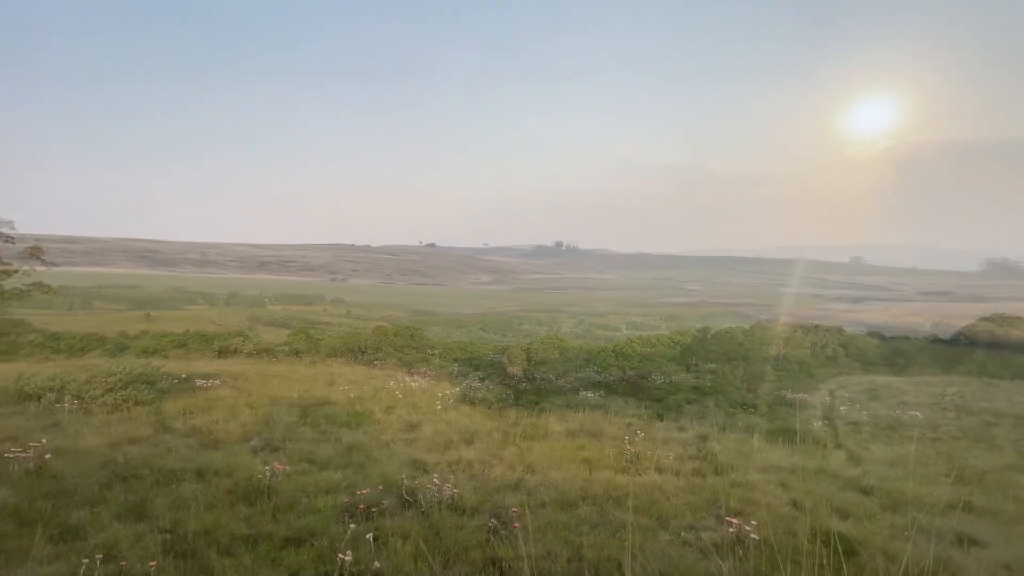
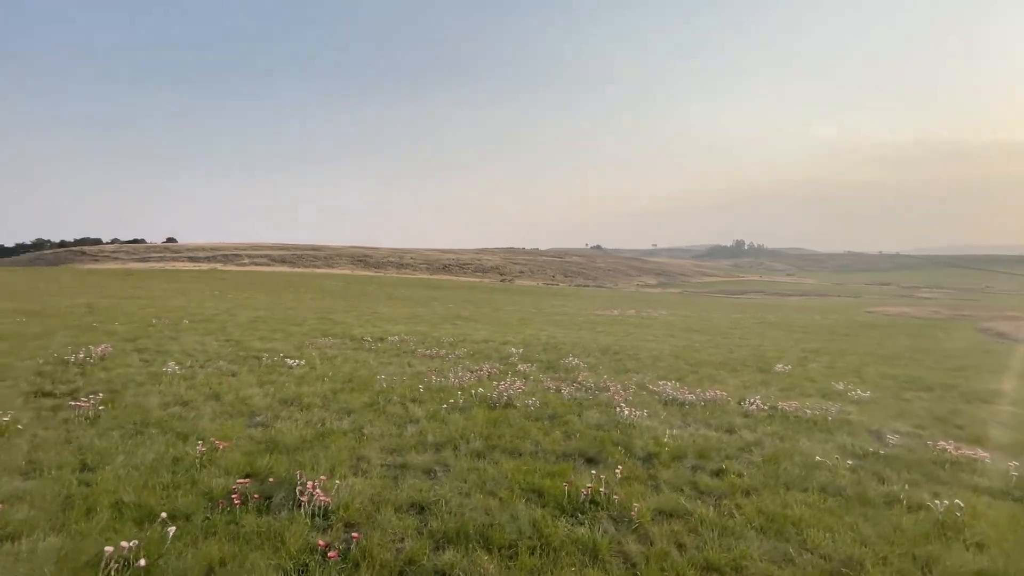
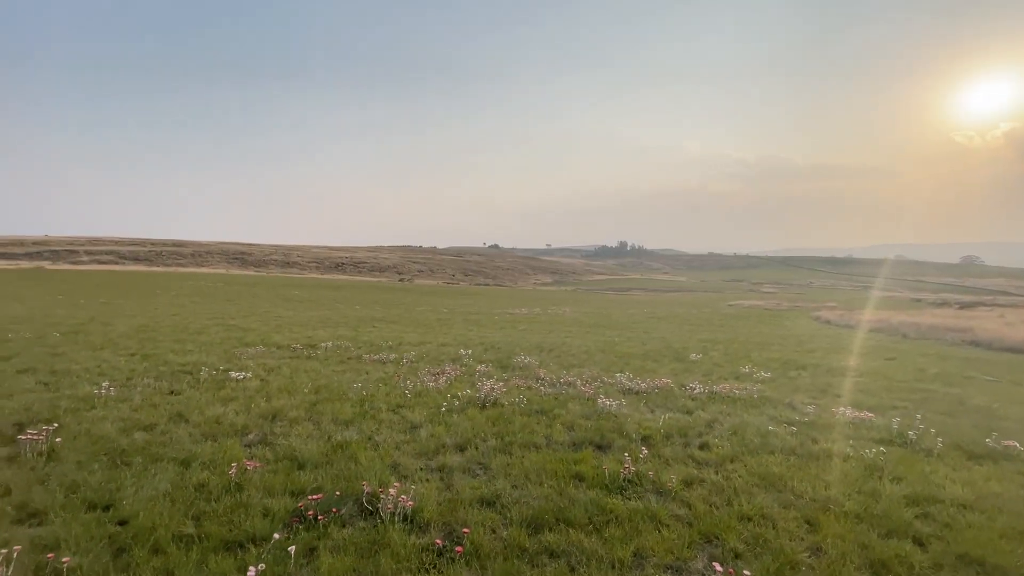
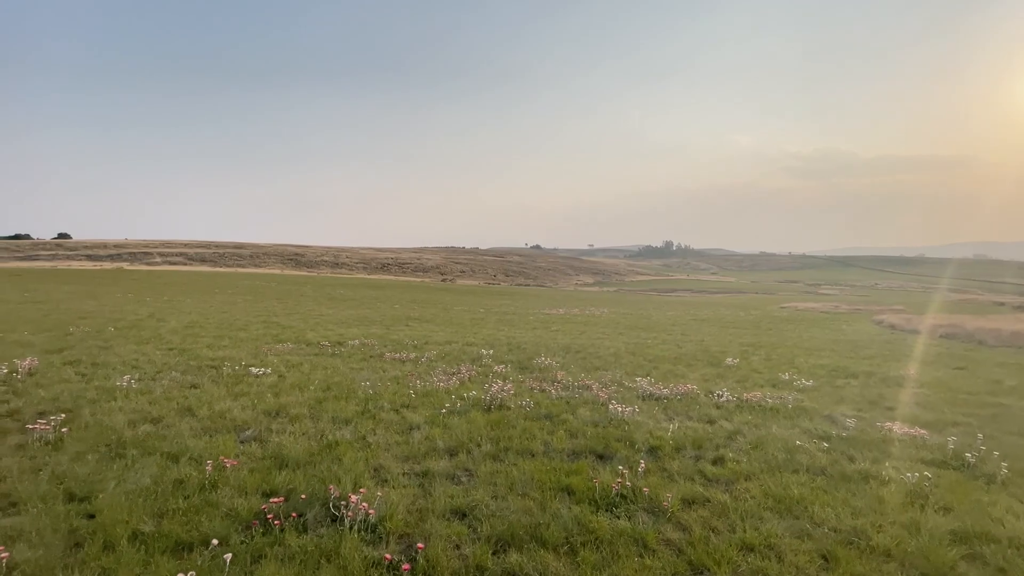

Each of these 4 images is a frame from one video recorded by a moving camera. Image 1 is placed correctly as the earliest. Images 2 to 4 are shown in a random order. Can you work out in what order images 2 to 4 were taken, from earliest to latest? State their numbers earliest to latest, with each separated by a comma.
3, 4, 2
